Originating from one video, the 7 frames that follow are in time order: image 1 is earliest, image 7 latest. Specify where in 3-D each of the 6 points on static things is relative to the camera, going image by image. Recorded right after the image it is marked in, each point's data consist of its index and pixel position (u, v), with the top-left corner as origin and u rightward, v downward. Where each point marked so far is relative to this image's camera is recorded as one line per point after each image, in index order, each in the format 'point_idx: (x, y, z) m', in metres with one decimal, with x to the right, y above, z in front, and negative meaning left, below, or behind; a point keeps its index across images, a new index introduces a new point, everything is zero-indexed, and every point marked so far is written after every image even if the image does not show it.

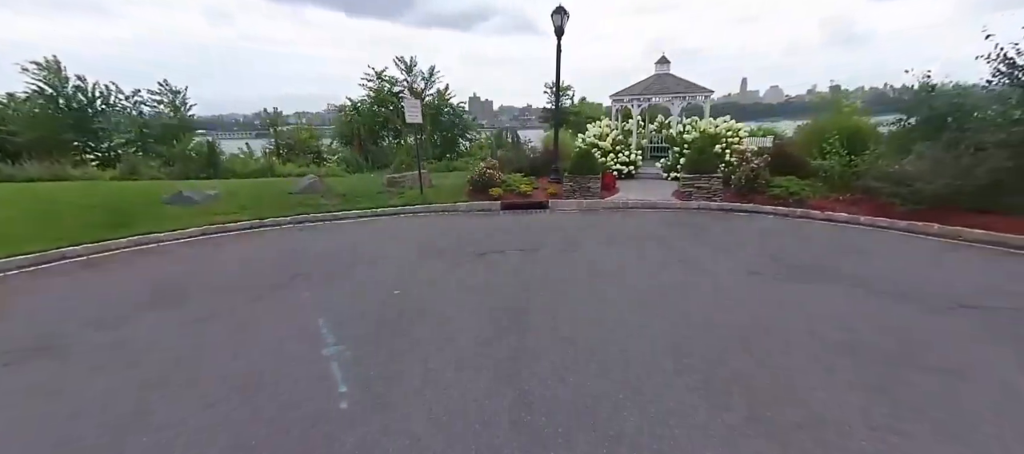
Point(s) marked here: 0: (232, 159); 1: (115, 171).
0: (-6.1, +1.4, +9.0) m
1: (-8.2, +1.1, +8.6) m
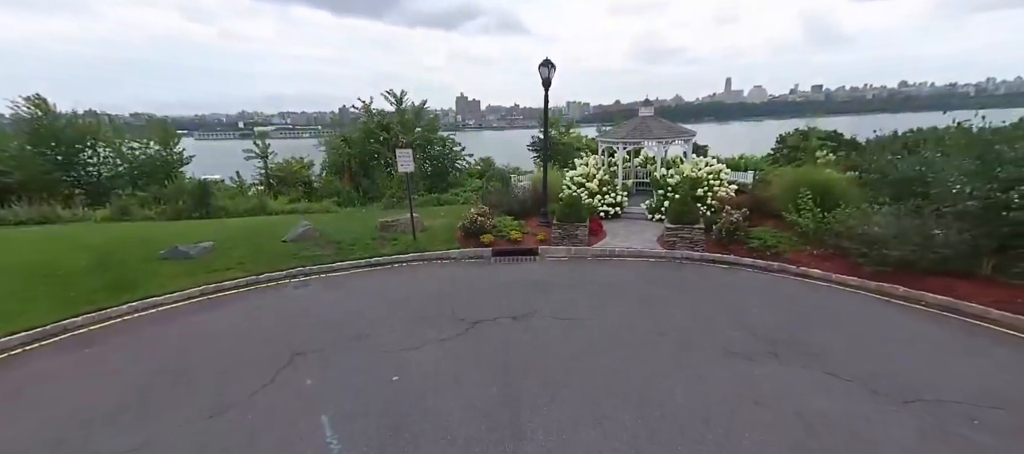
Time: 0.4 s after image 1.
0: (-6.3, +0.6, +9.1) m
1: (-8.4, +0.3, +8.5) m
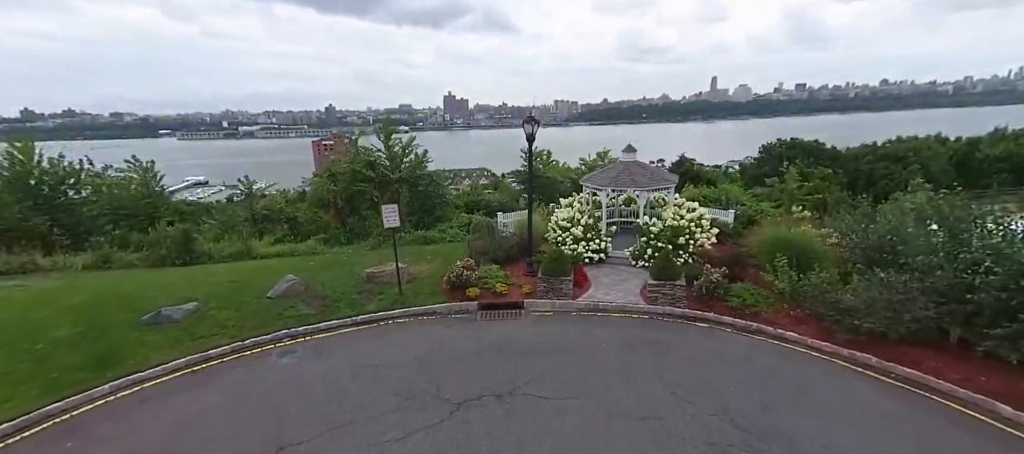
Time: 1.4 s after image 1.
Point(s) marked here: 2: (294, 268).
0: (-6.6, -0.3, +9.0) m
1: (-8.7, -0.7, +8.4) m
2: (-4.4, -0.8, +8.2) m
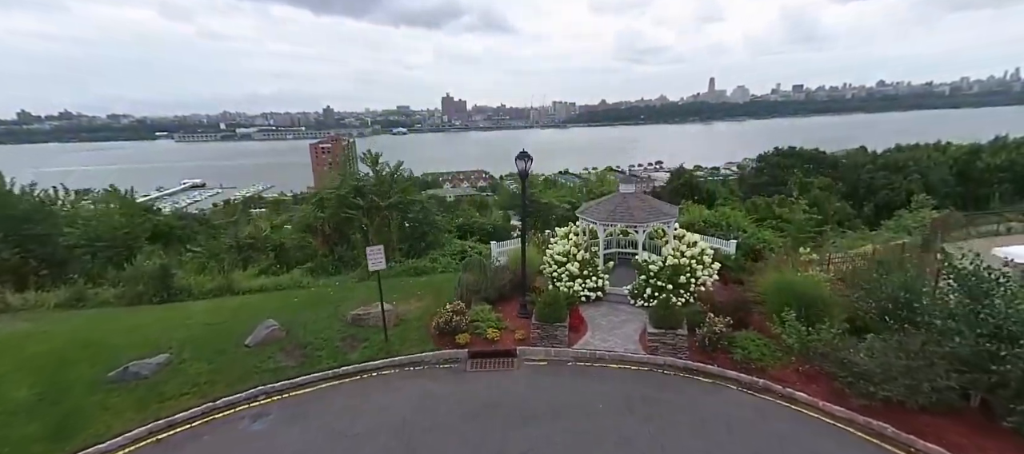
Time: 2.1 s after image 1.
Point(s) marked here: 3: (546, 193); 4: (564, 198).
0: (-6.7, -1.0, +8.6) m
1: (-8.8, -1.4, +8.0) m
2: (-4.5, -1.5, +7.8) m
3: (+1.0, +0.9, +12.3) m
4: (+1.6, +0.9, +12.5) m
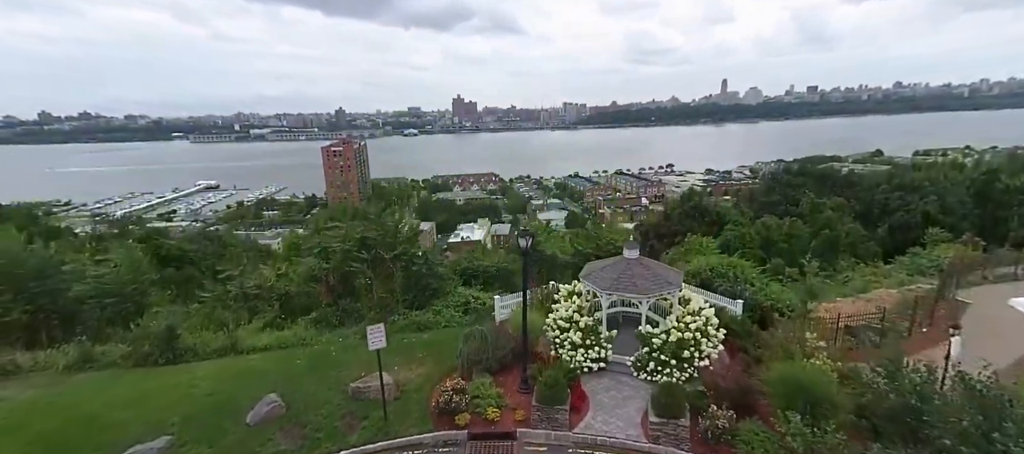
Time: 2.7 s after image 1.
0: (-6.7, -2.3, +8.7) m
1: (-8.8, -2.6, +8.2) m
2: (-4.5, -2.7, +7.9) m
3: (+1.1, -0.4, +12.2) m
4: (+1.7, -0.4, +12.5) m
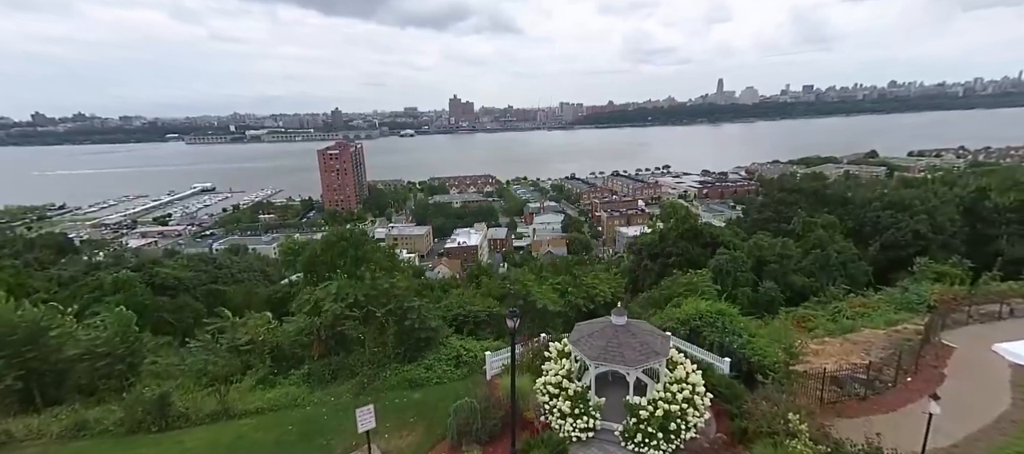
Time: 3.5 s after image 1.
0: (-6.9, -3.6, +8.7) m
1: (-9.0, -3.9, +8.2) m
2: (-4.7, -4.0, +7.9) m
3: (+0.9, -1.7, +12.3) m
4: (+1.5, -1.7, +12.6) m
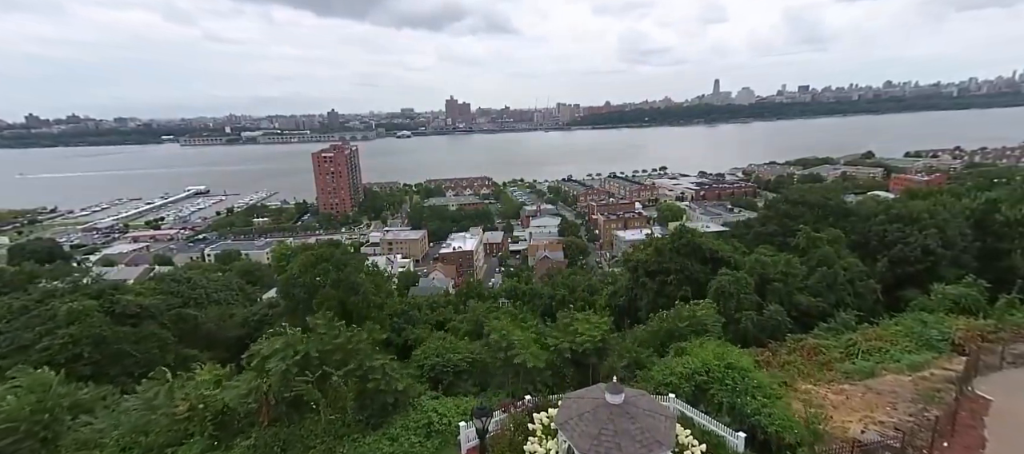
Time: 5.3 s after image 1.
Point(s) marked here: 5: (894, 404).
0: (-7.3, -4.6, +7.4) m
1: (-9.4, -5.0, +6.8) m
2: (-5.1, -5.1, +6.6) m
3: (+0.4, -2.7, +11.0) m
4: (+1.0, -2.7, +11.2) m
5: (+9.6, -4.4, +10.3) m
